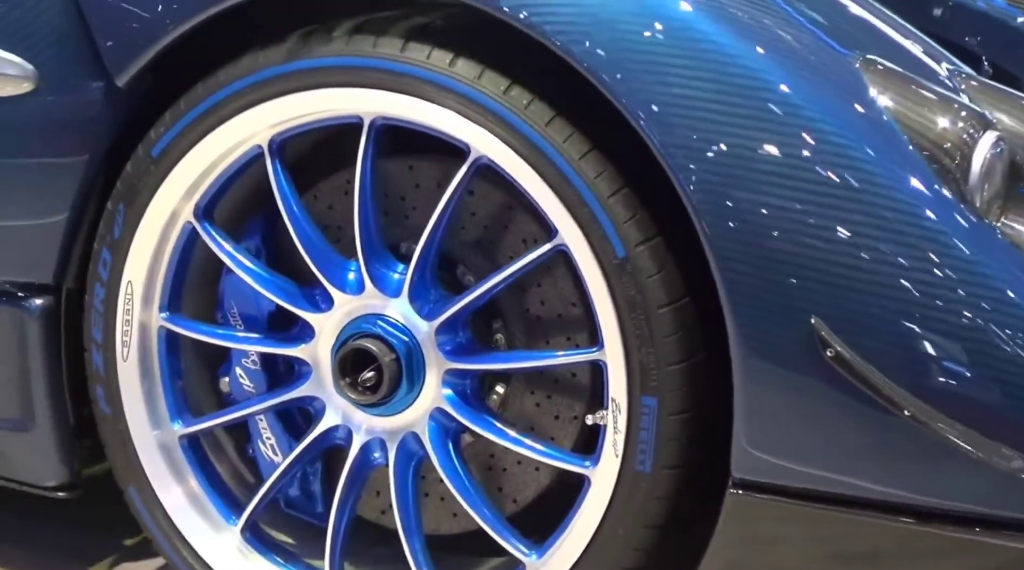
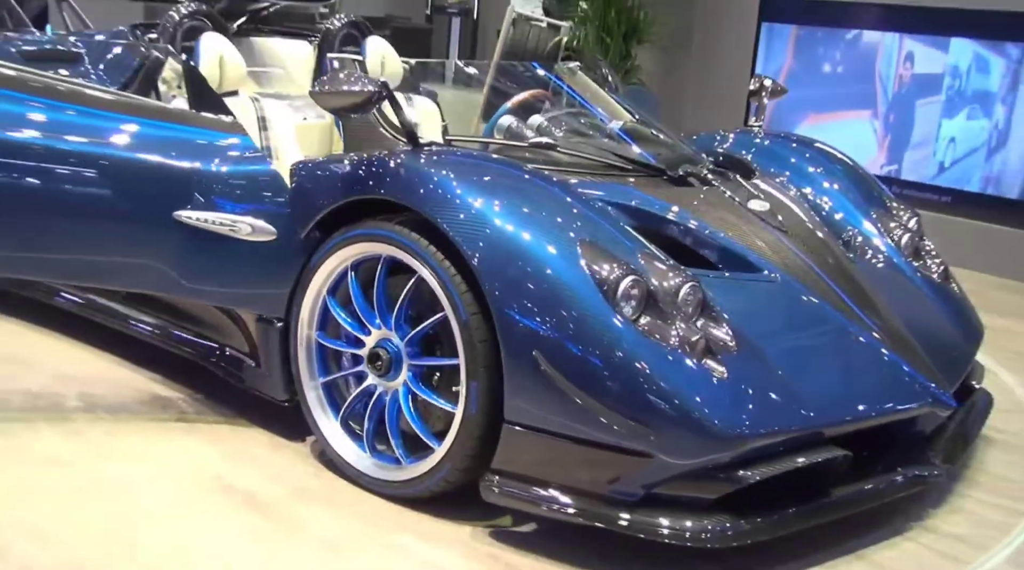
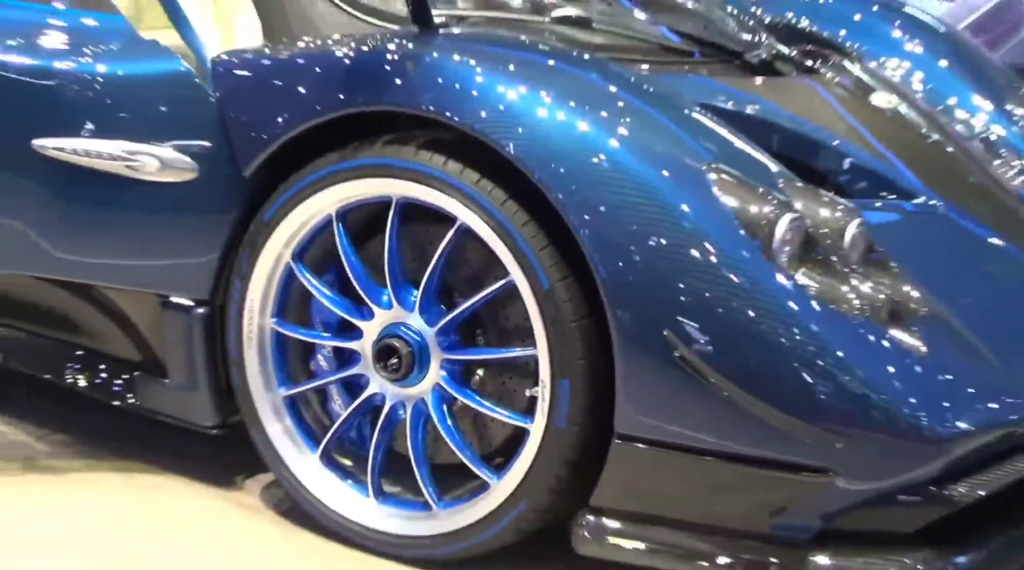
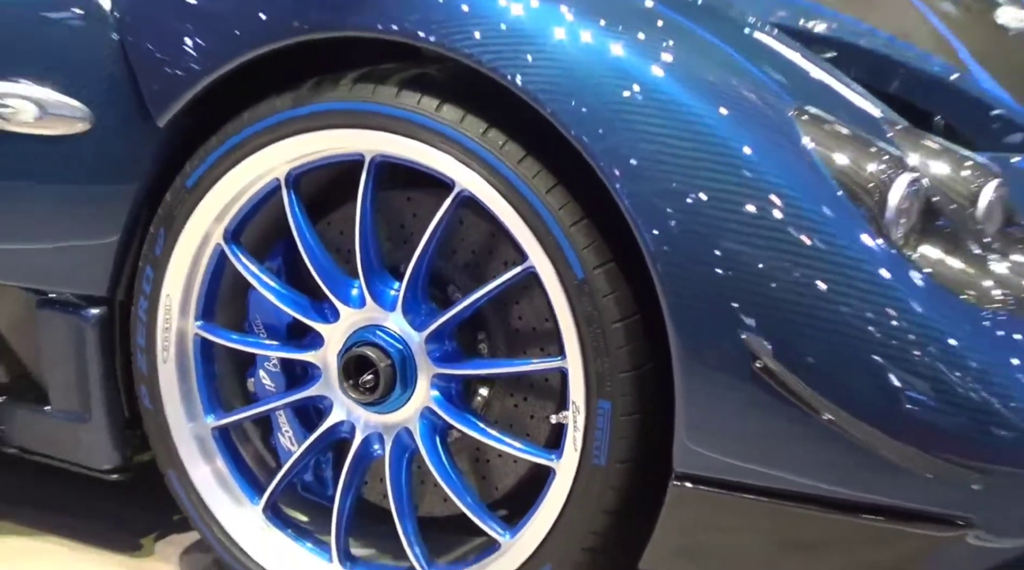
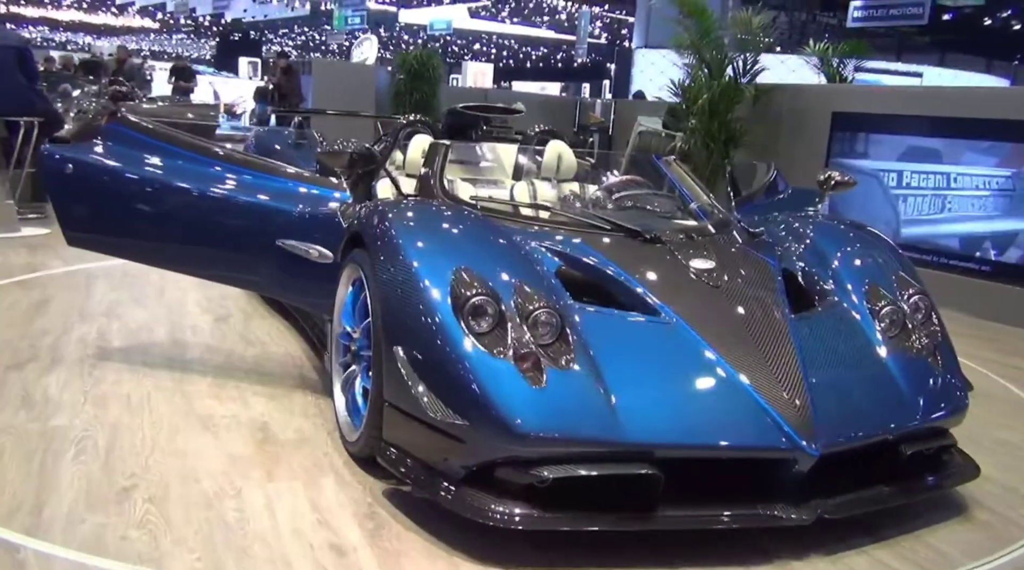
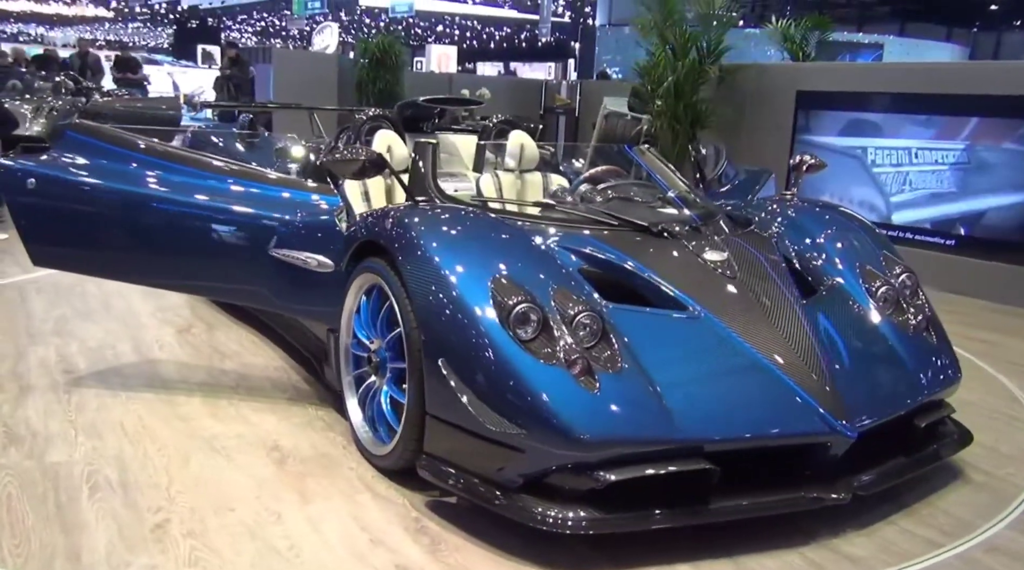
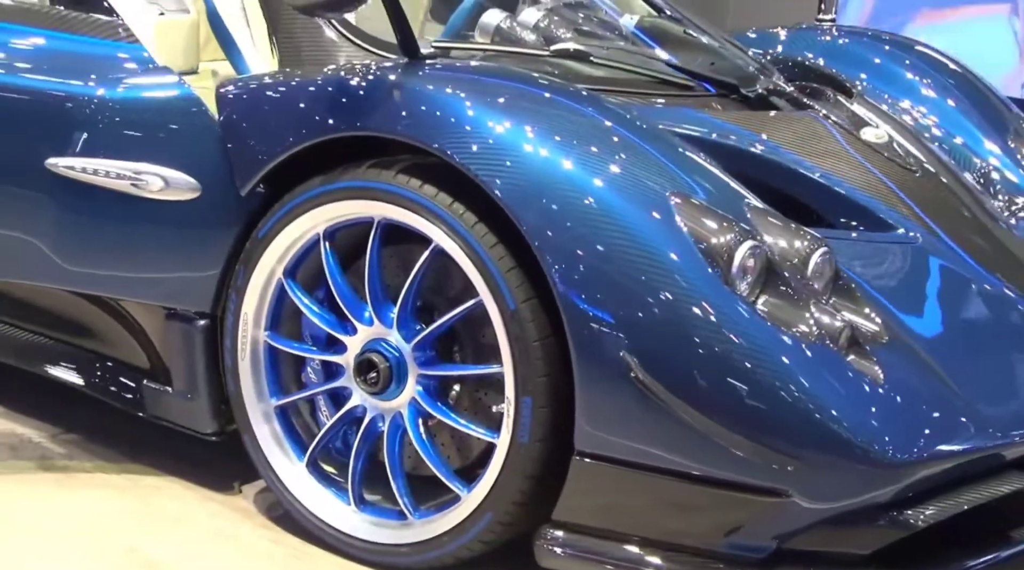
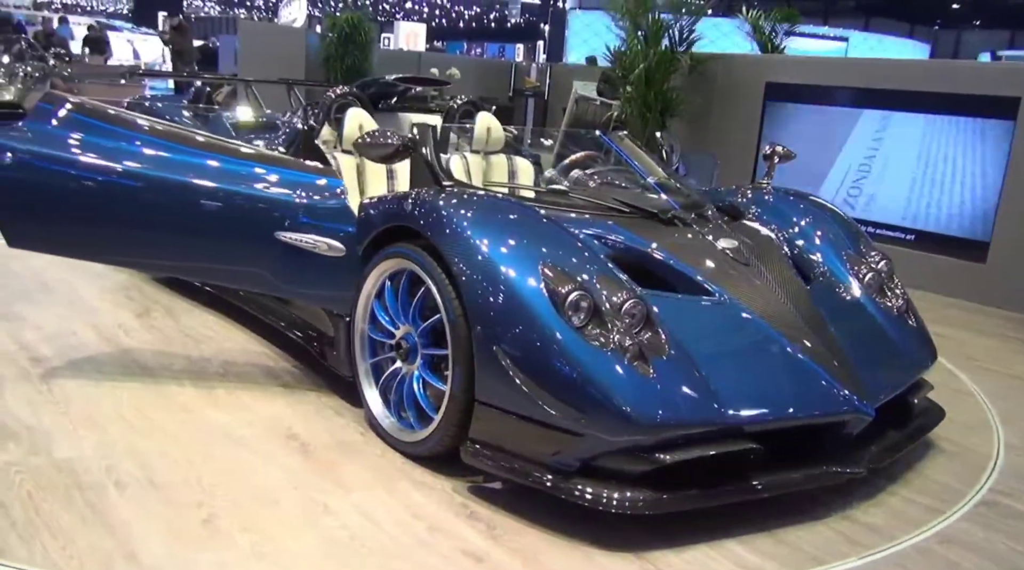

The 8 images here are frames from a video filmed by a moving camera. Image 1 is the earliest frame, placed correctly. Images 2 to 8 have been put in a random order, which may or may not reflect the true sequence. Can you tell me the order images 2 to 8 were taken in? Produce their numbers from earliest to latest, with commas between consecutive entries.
4, 3, 7, 2, 8, 6, 5
